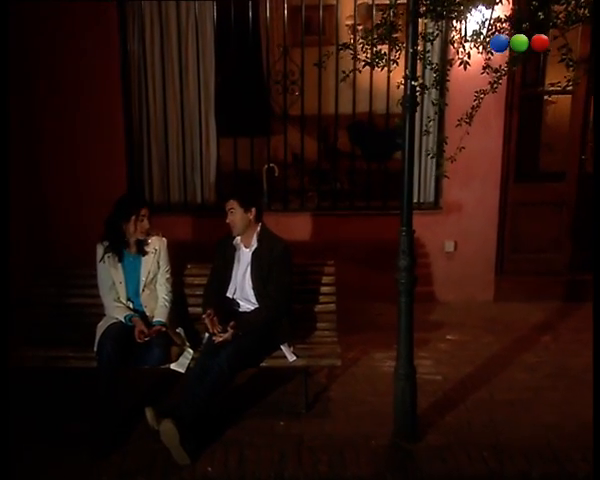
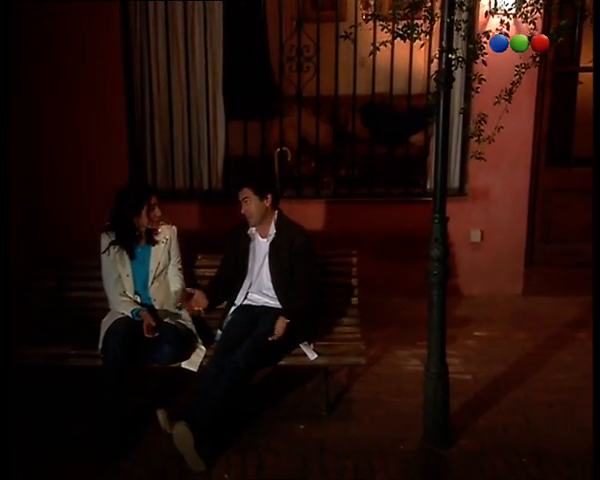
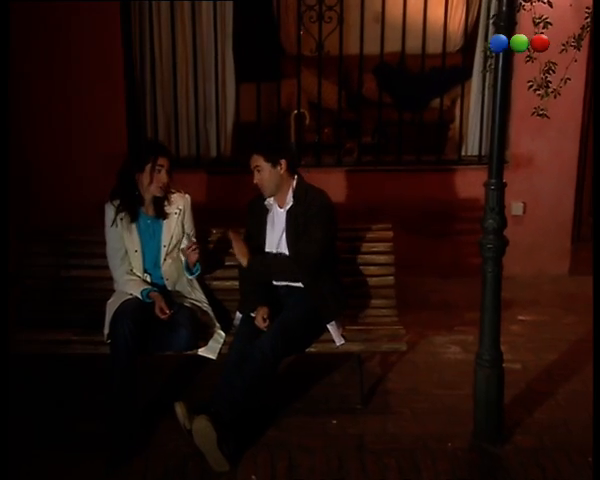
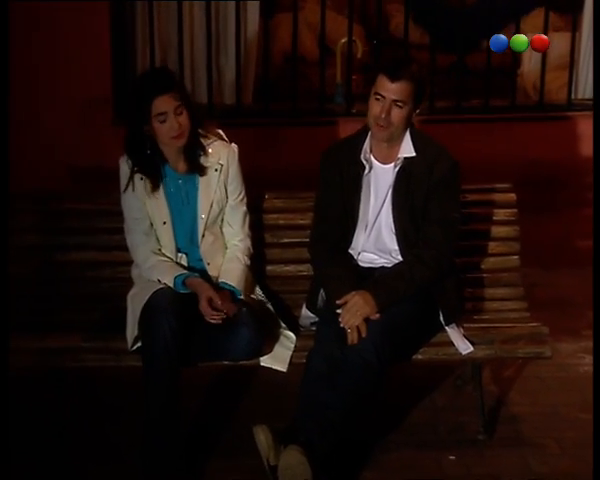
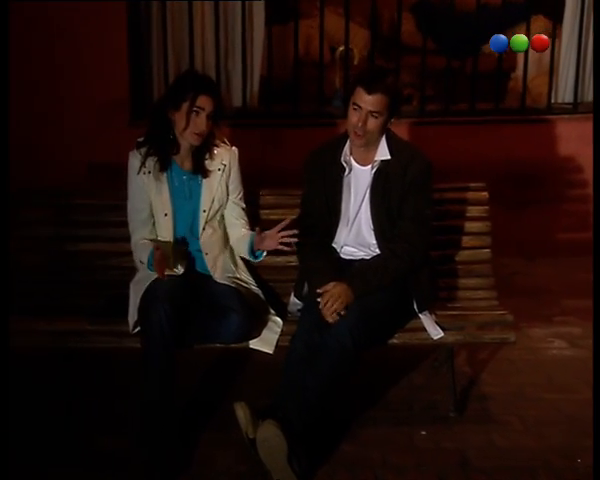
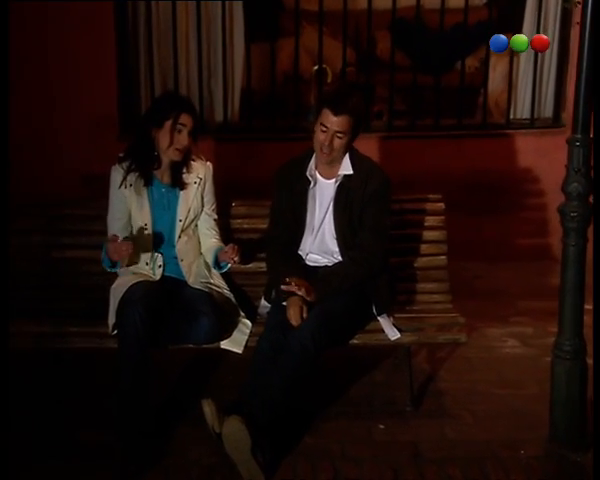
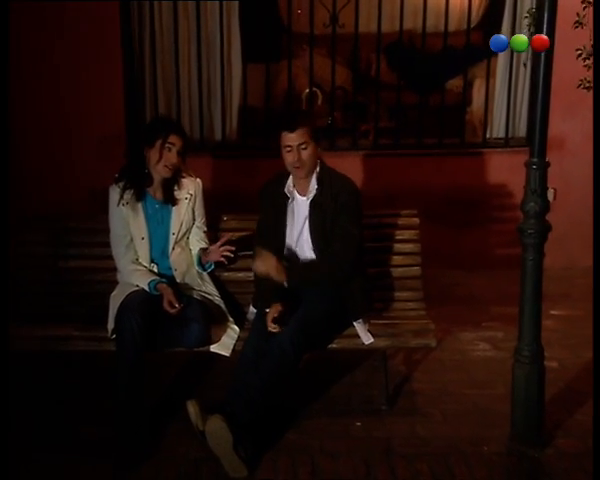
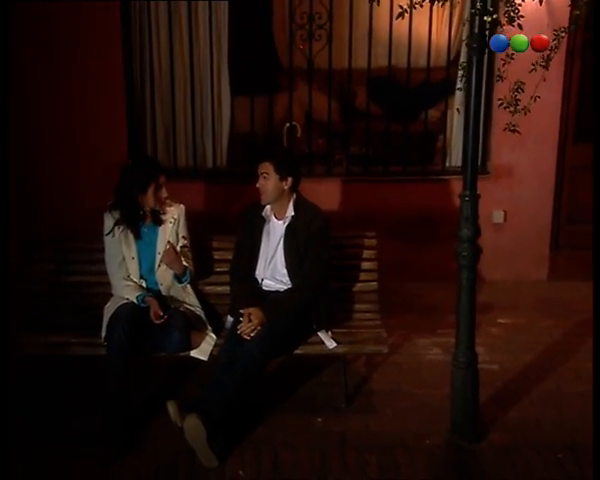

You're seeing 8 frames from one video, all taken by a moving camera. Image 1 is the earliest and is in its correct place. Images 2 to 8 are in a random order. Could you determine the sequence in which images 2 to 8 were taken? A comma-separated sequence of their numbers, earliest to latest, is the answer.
2, 8, 3, 7, 6, 5, 4
